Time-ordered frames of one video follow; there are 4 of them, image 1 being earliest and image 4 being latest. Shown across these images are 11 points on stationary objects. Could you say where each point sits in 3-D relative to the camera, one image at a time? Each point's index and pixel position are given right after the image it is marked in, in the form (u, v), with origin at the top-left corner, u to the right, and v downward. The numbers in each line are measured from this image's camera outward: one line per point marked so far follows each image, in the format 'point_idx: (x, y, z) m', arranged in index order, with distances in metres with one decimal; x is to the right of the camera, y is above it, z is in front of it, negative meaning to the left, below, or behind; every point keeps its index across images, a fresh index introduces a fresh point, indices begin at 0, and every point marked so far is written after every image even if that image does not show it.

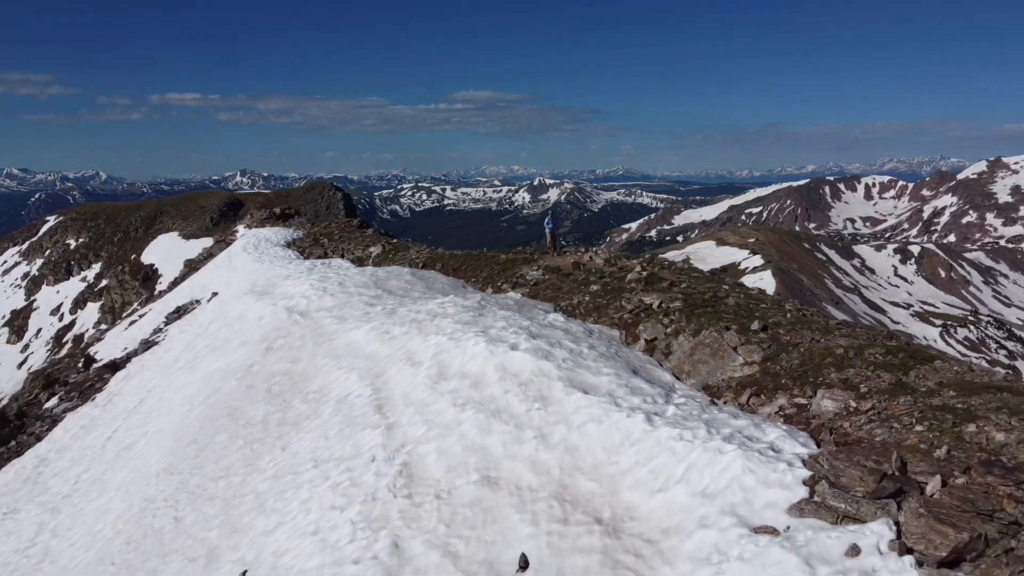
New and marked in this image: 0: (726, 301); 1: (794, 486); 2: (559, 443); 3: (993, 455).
0: (+4.5, -0.3, +12.2) m
1: (+3.5, -2.4, +7.1) m
2: (+0.7, -2.4, +8.9) m
3: (+5.8, -2.1, +7.0) m
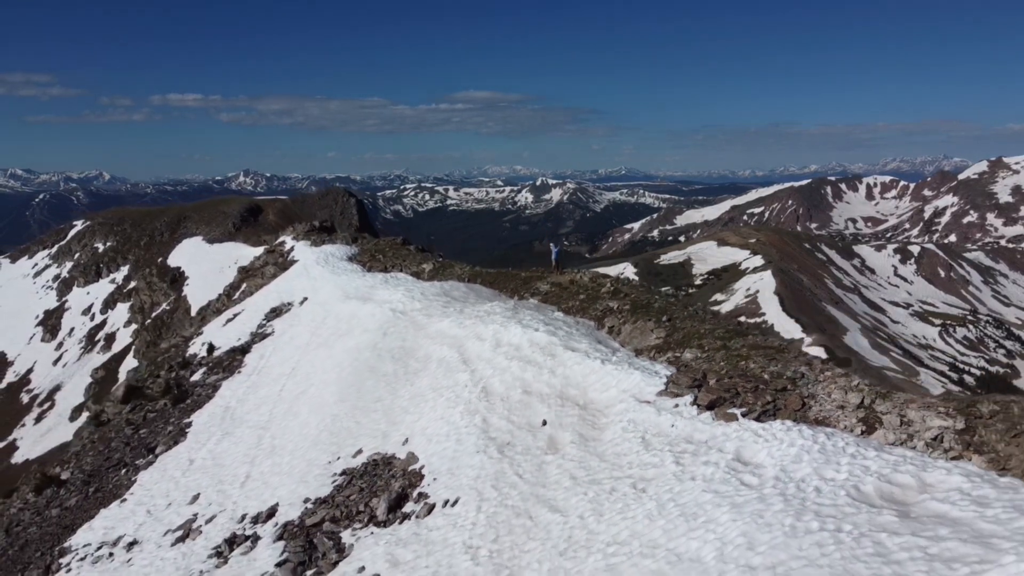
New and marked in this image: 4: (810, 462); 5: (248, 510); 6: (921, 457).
0: (+5.3, -0.7, +21.1) m
1: (+4.3, -2.8, +16.1) m
2: (+1.5, -2.7, +17.8) m
3: (+6.5, -2.5, +15.9) m
4: (+6.6, -3.8, +12.3) m
5: (-8.7, -7.3, +18.3) m
6: (+9.0, -3.7, +12.3) m
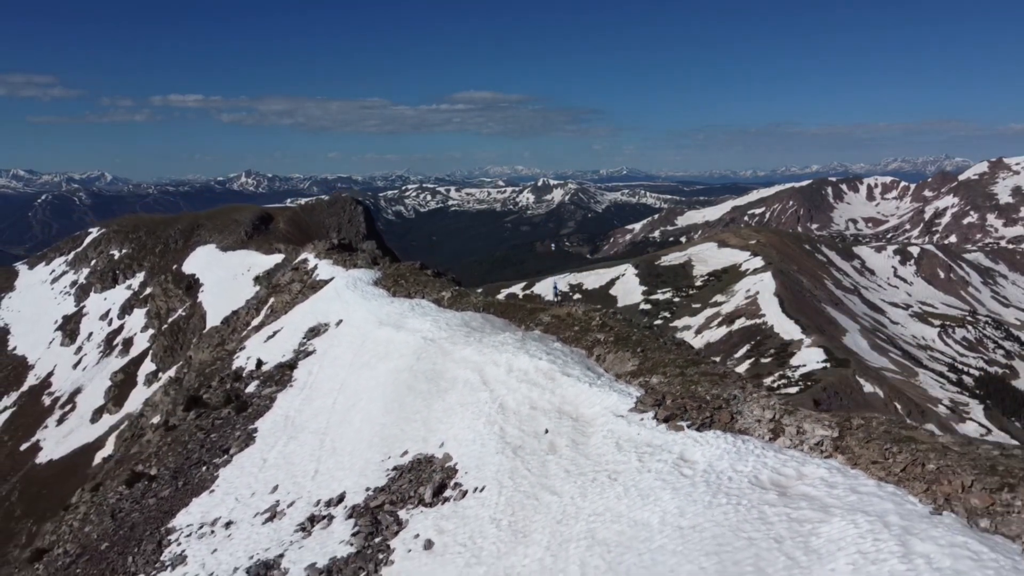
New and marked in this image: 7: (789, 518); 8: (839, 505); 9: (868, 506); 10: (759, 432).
0: (+5.7, -2.4, +26.8) m
1: (+4.7, -4.5, +21.7) m
2: (+2.0, -4.5, +23.5) m
3: (+7.0, -4.2, +21.6) m
4: (+7.0, -5.5, +17.9) m
5: (-8.3, -9.0, +24.0) m
6: (+9.4, -5.4, +18.0) m
7: (+7.6, -6.3, +15.2) m
8: (+9.1, -6.0, +15.4) m
9: (+9.7, -5.9, +15.2) m
10: (+8.6, -5.0, +19.3) m
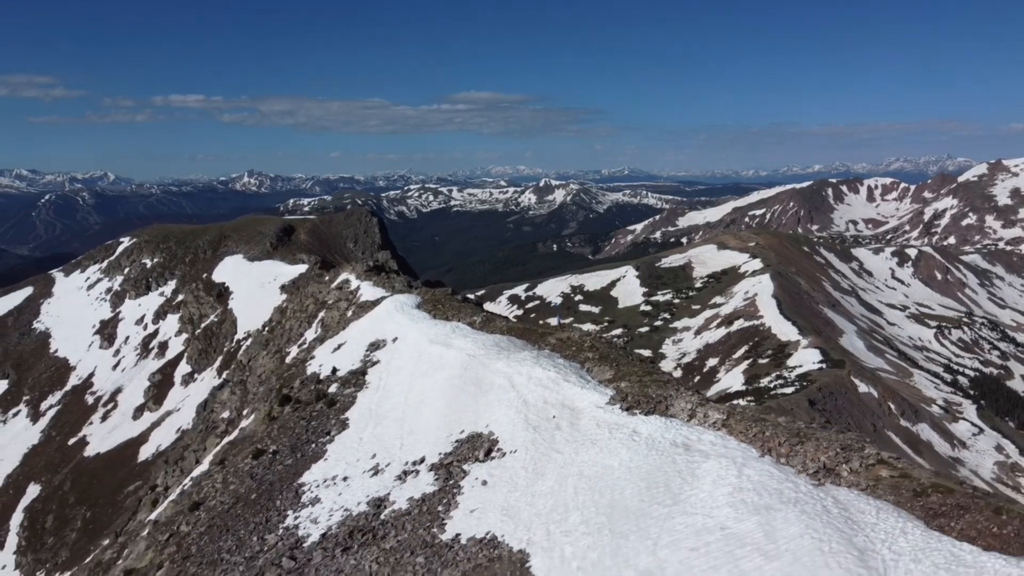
0: (+7.1, -4.8, +39.8) m
1: (+6.0, -7.0, +34.7) m
2: (+3.2, -6.9, +36.5) m
3: (+8.2, -6.6, +34.6) m
4: (+8.3, -8.0, +31.0) m
5: (-7.0, -11.4, +37.0) m
6: (+10.7, -7.9, +31.0) m
7: (+8.9, -8.8, +28.2) m
8: (+10.3, -8.4, +28.4) m
9: (+11.0, -8.4, +28.2) m
10: (+9.9, -7.5, +32.3) m
